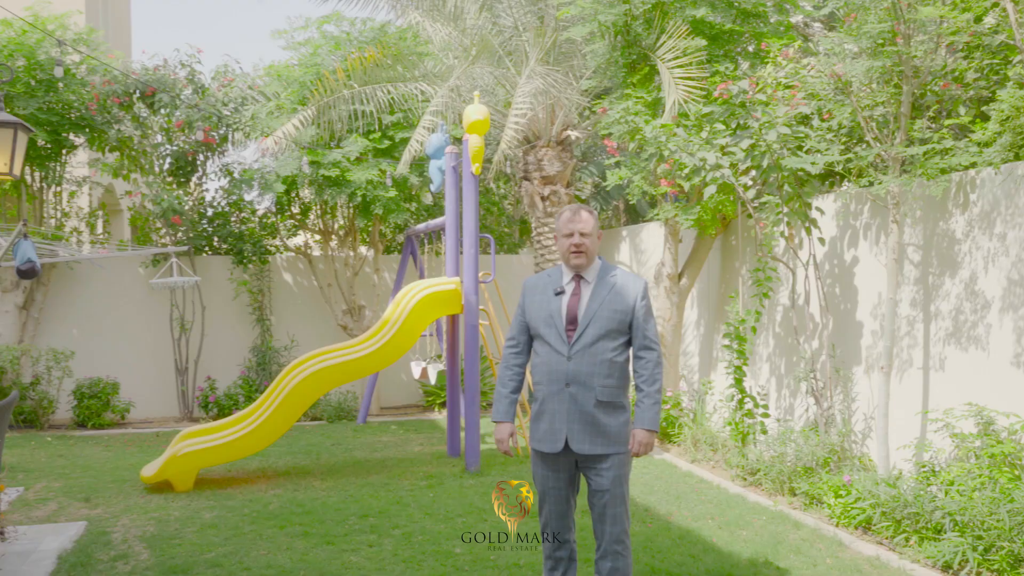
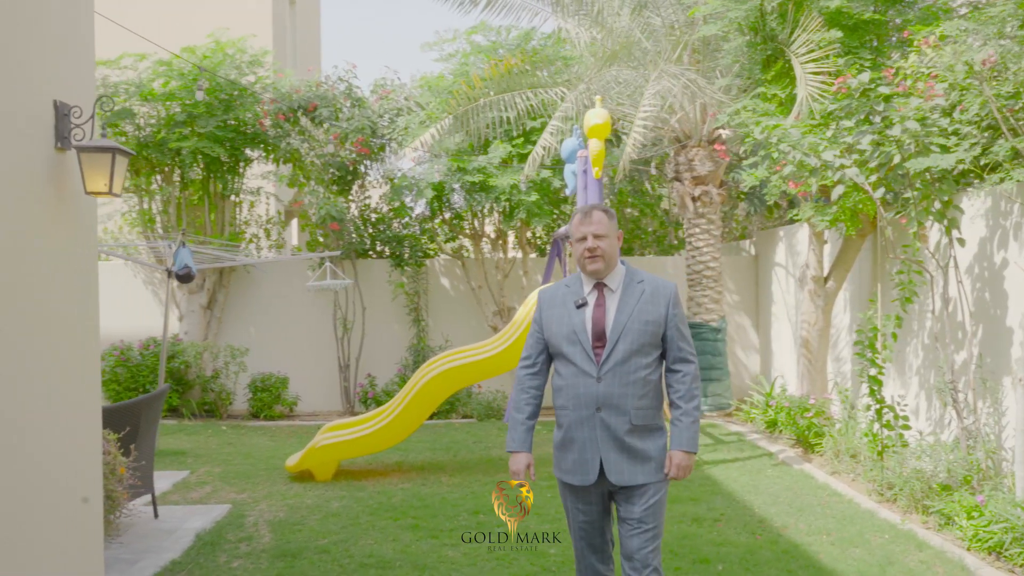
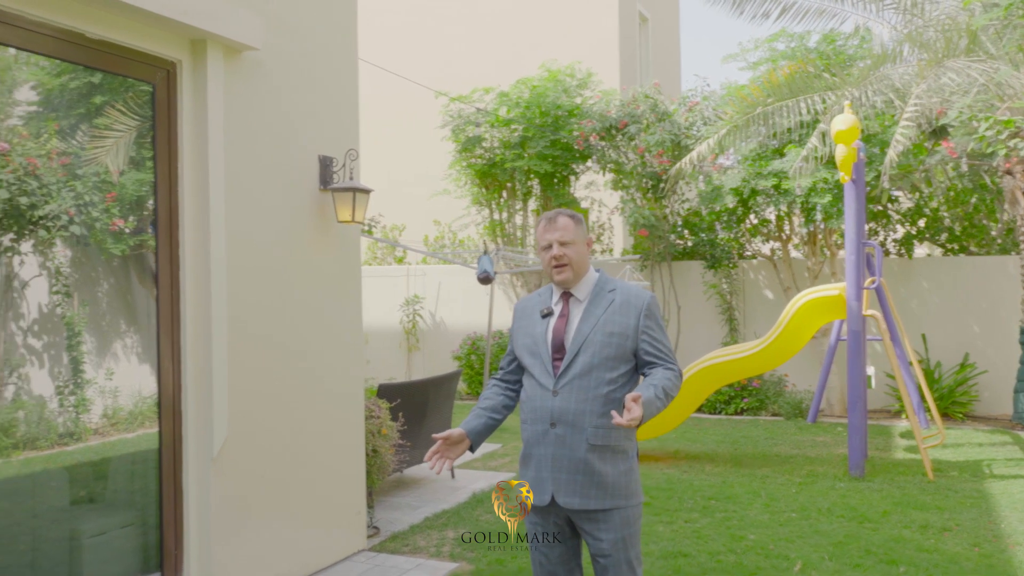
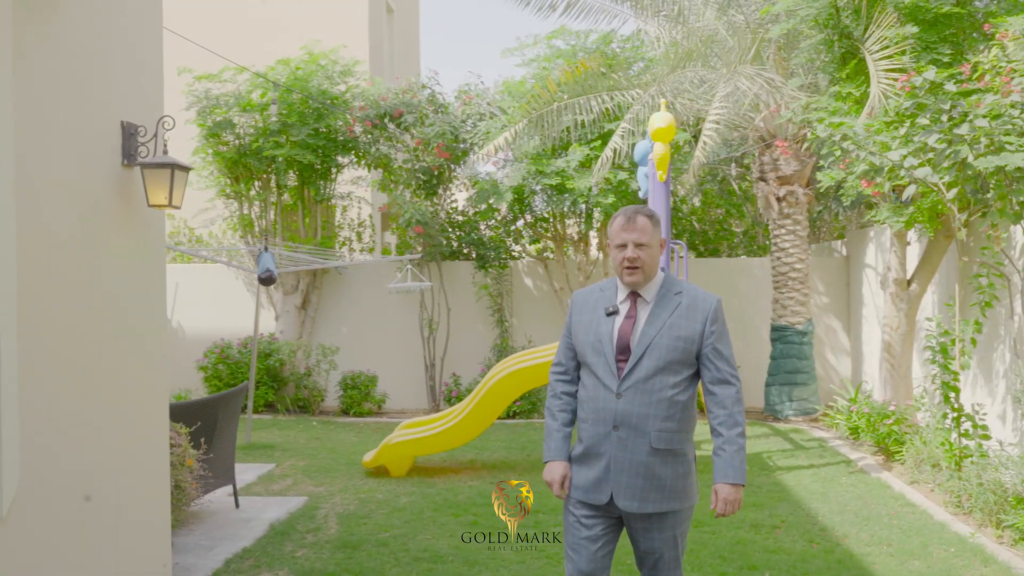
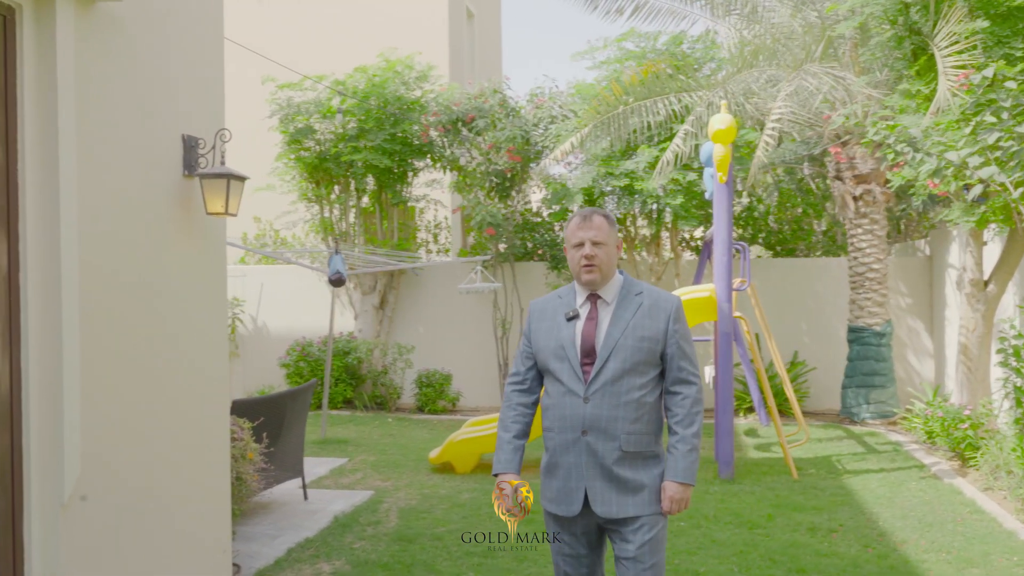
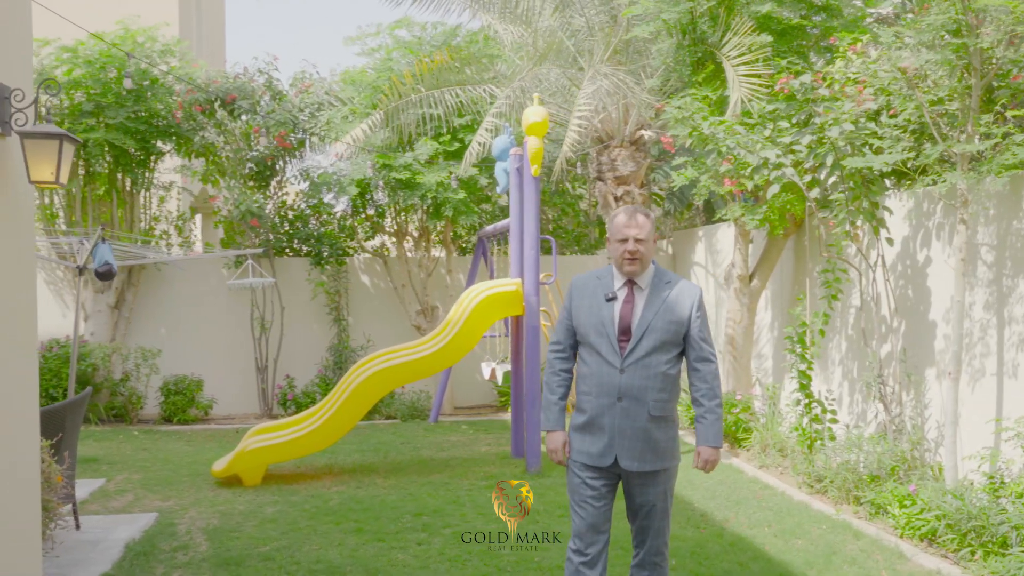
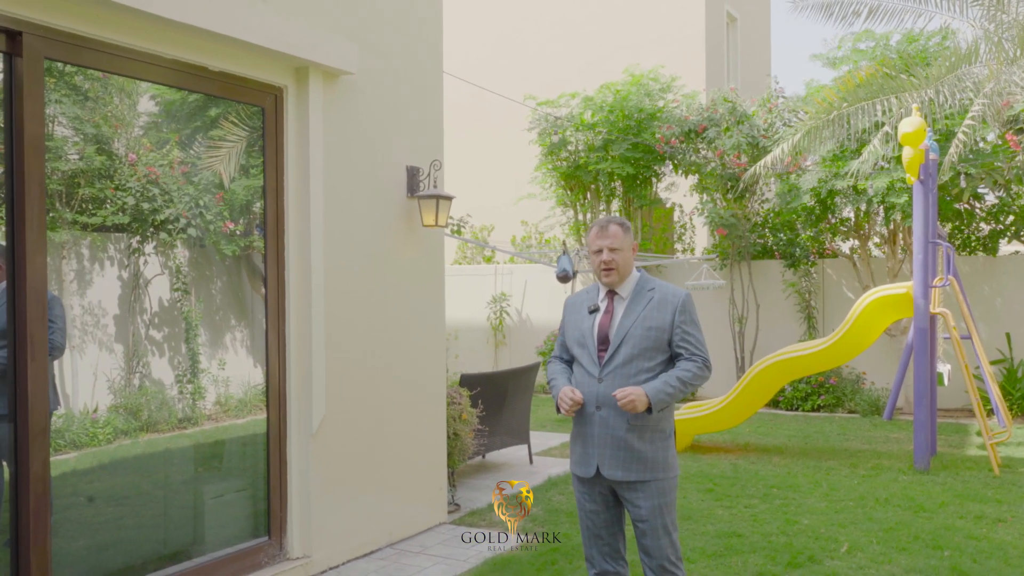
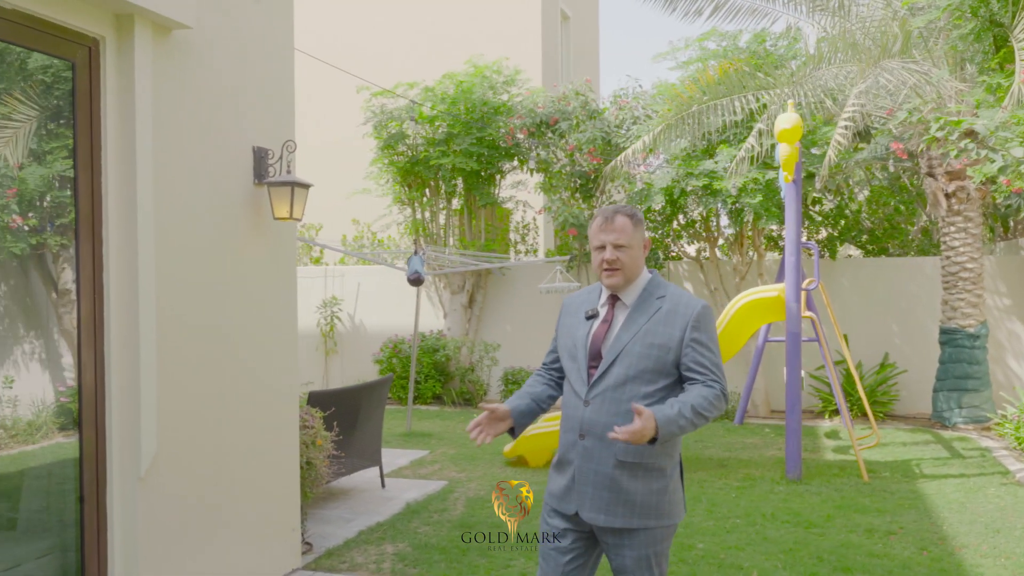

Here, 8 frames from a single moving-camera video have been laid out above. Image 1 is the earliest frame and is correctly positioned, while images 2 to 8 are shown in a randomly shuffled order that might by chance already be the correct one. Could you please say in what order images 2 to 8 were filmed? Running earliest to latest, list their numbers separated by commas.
6, 2, 4, 5, 8, 3, 7
